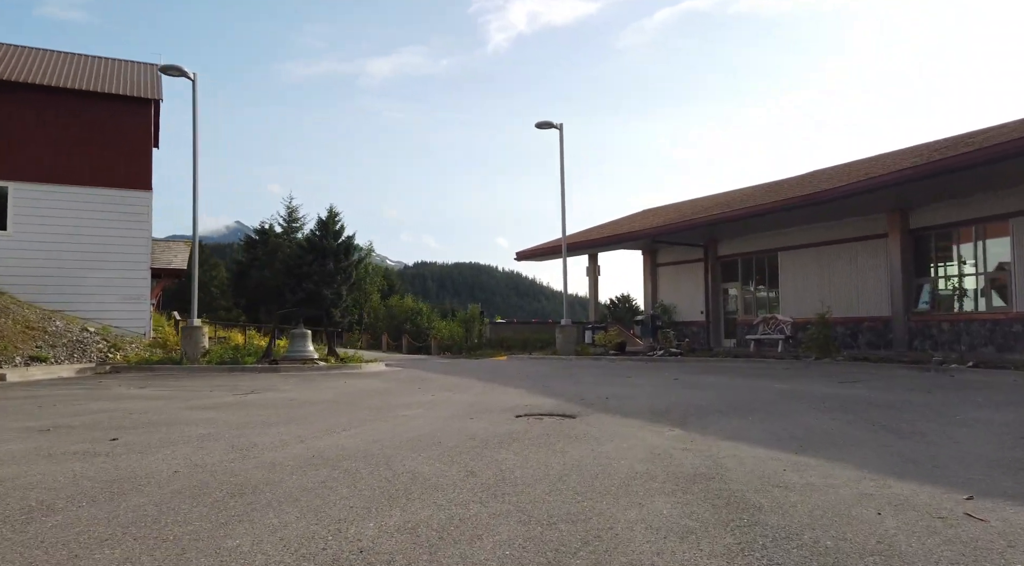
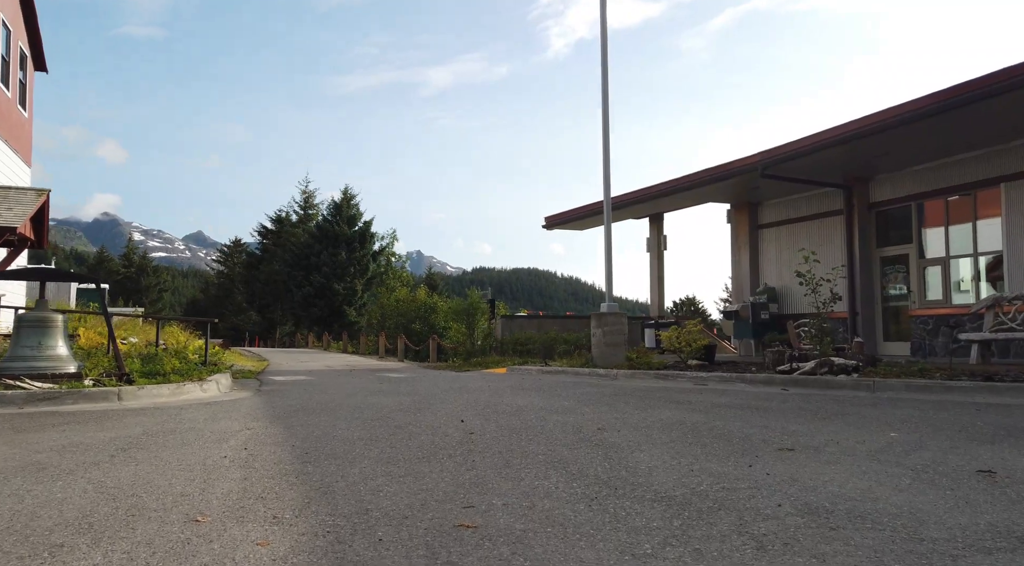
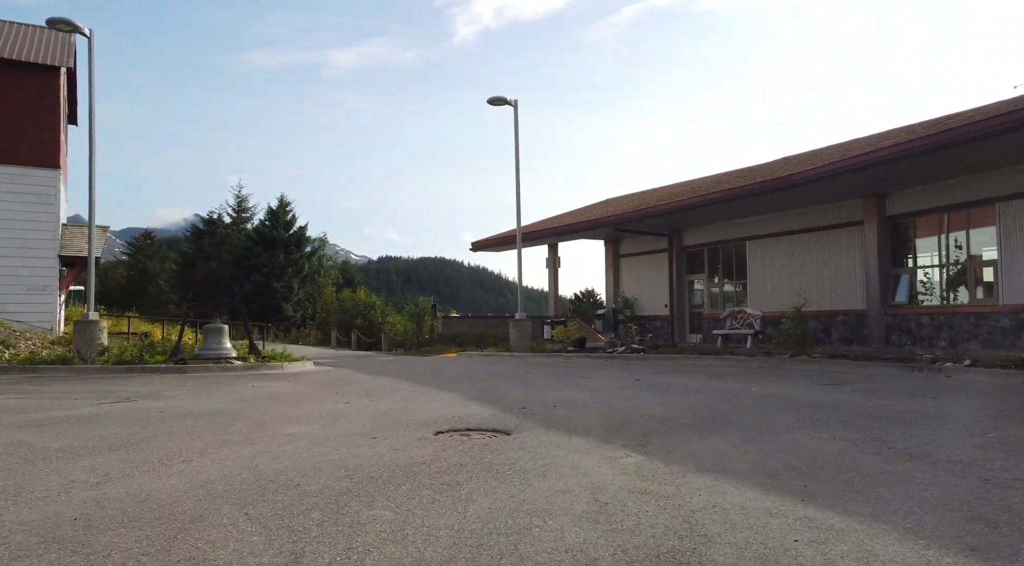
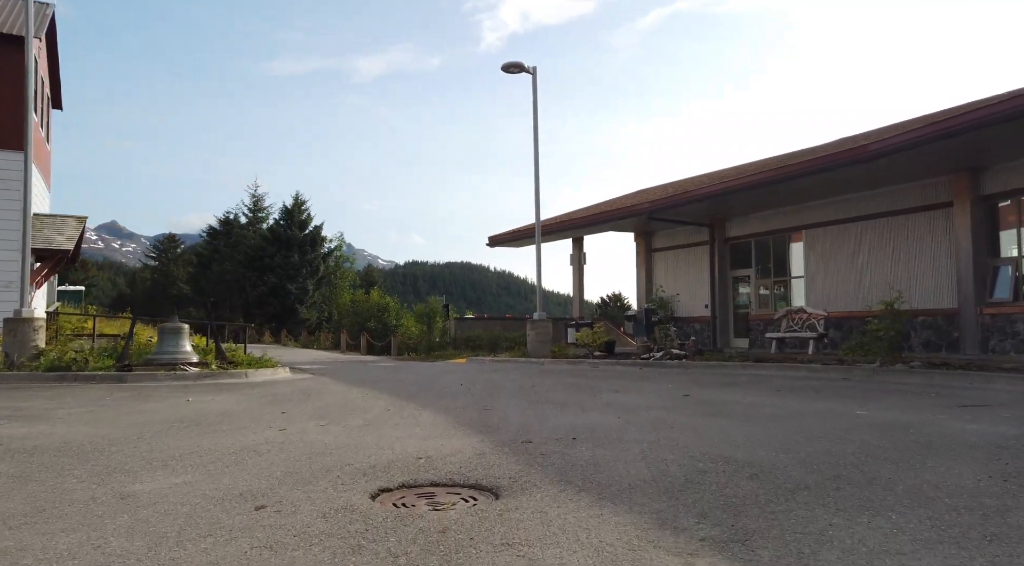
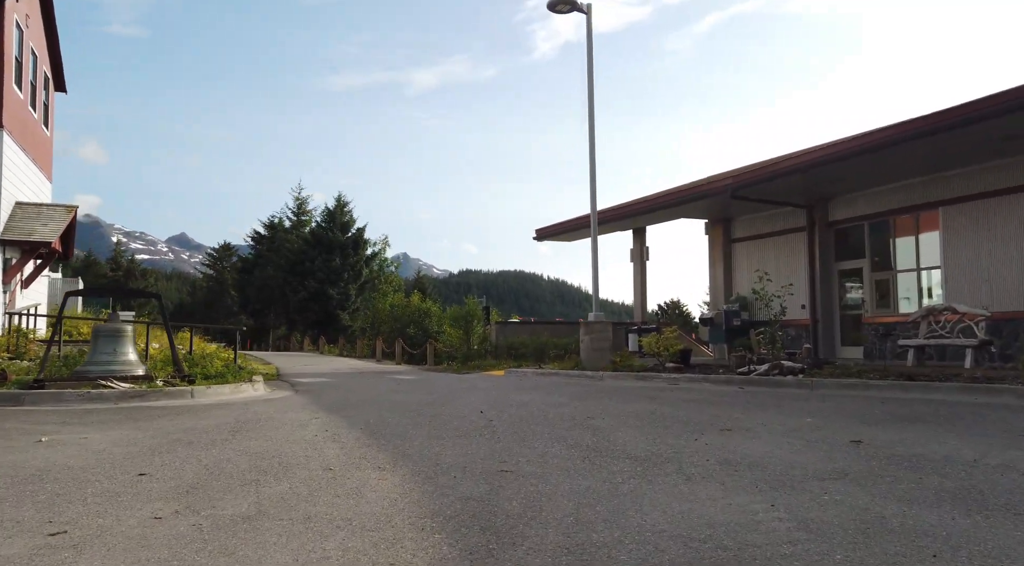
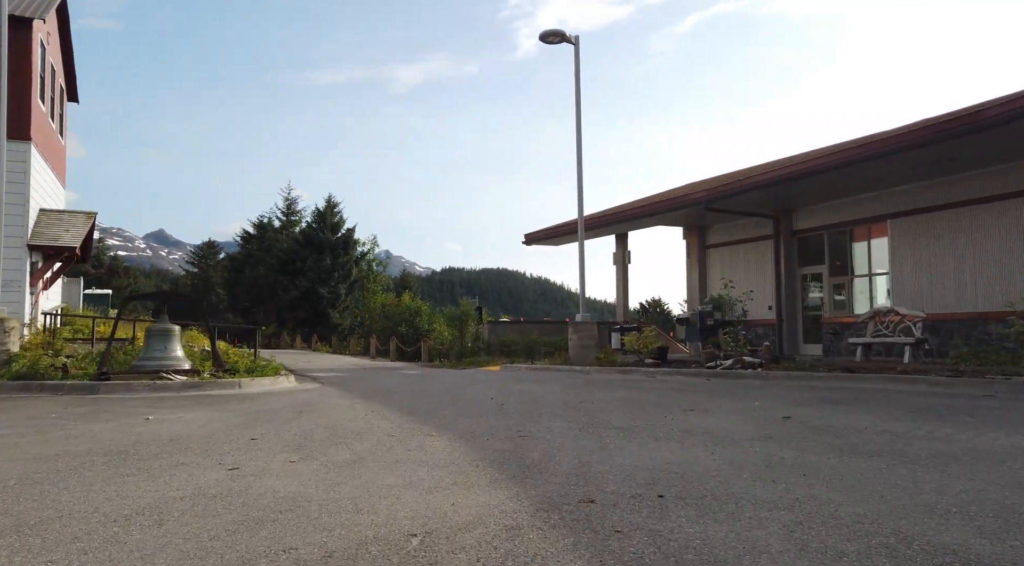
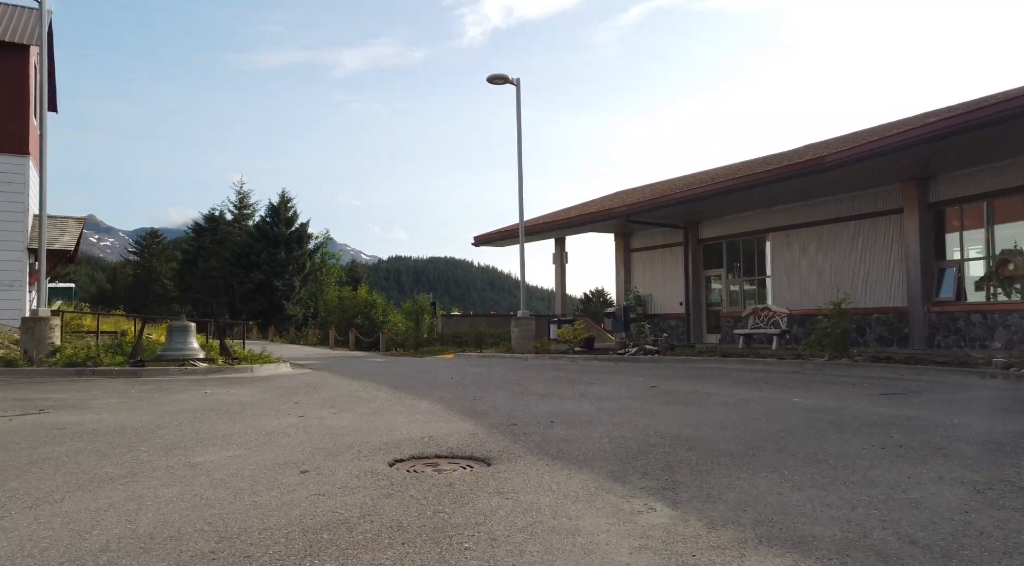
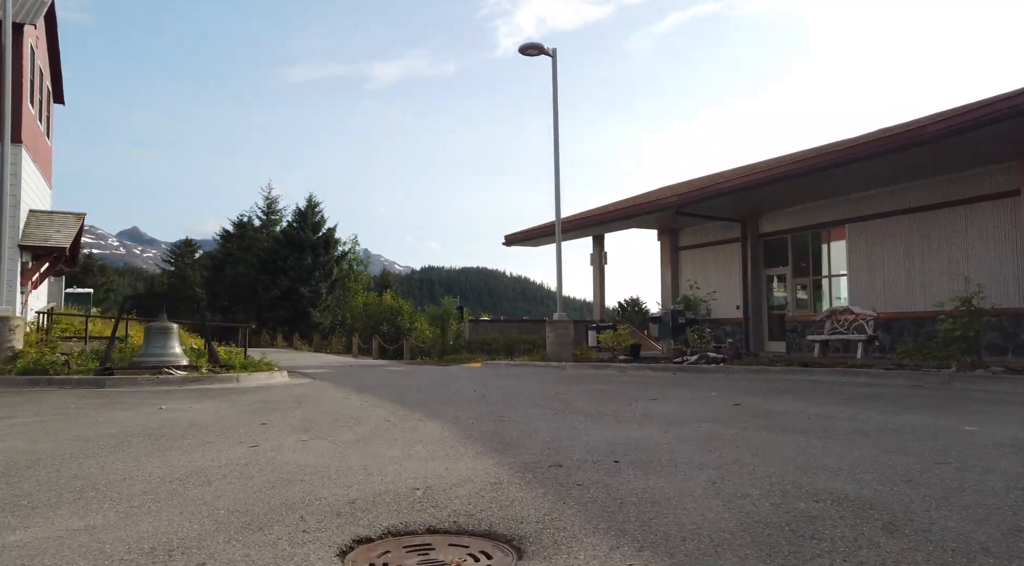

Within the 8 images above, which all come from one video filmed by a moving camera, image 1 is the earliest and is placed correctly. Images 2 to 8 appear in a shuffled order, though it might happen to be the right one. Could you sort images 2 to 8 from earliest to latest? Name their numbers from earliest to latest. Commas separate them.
3, 7, 4, 8, 6, 5, 2
